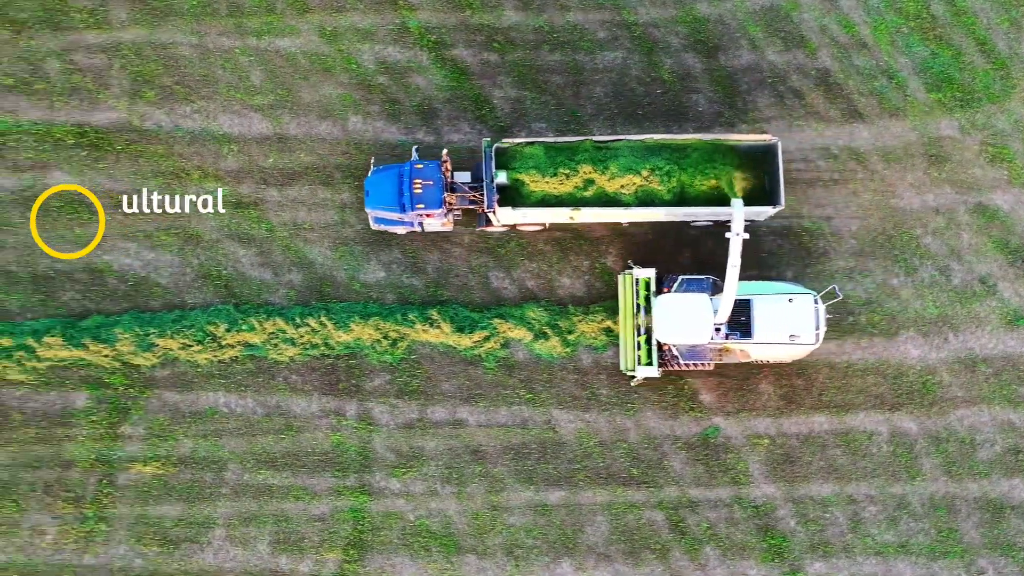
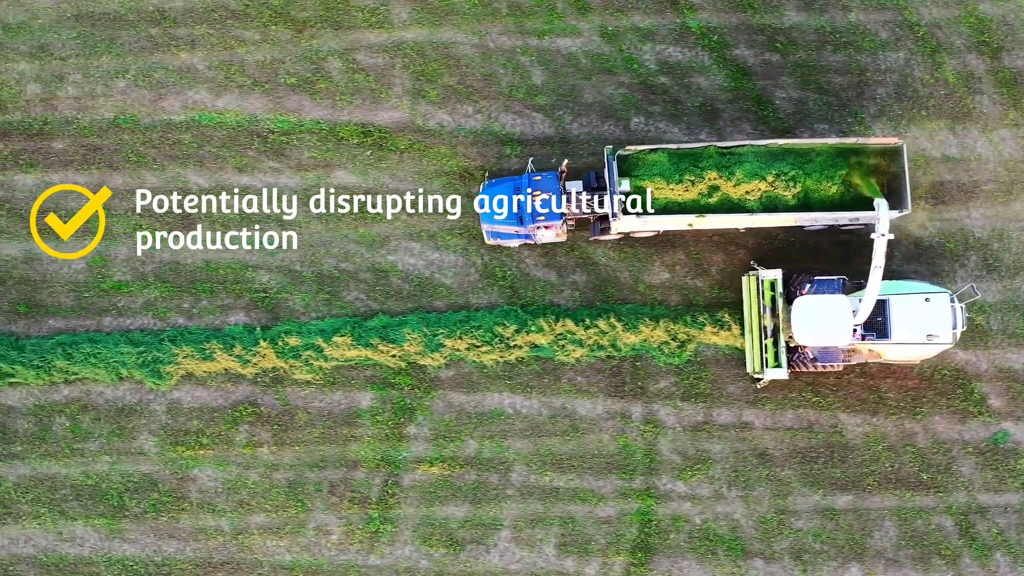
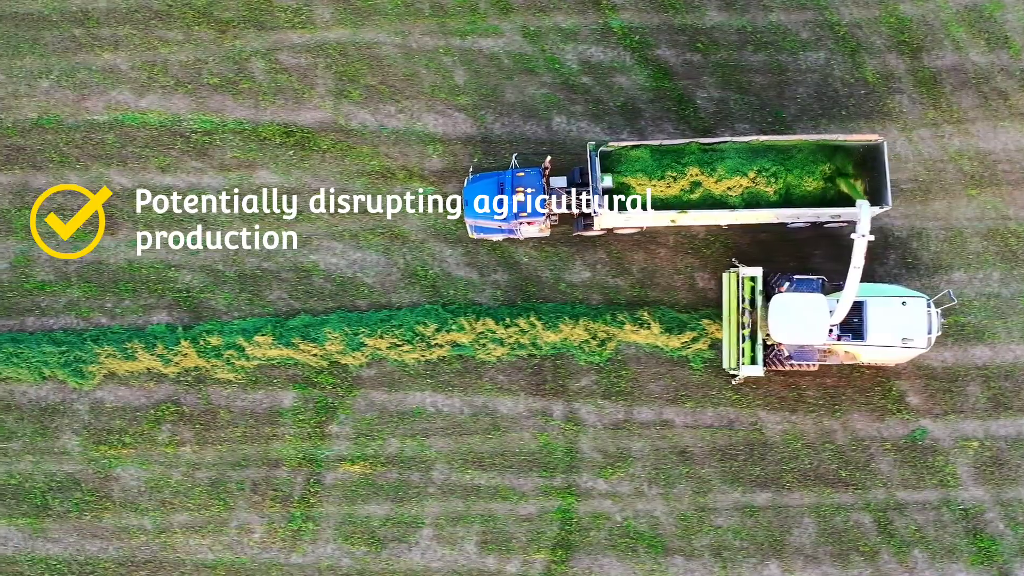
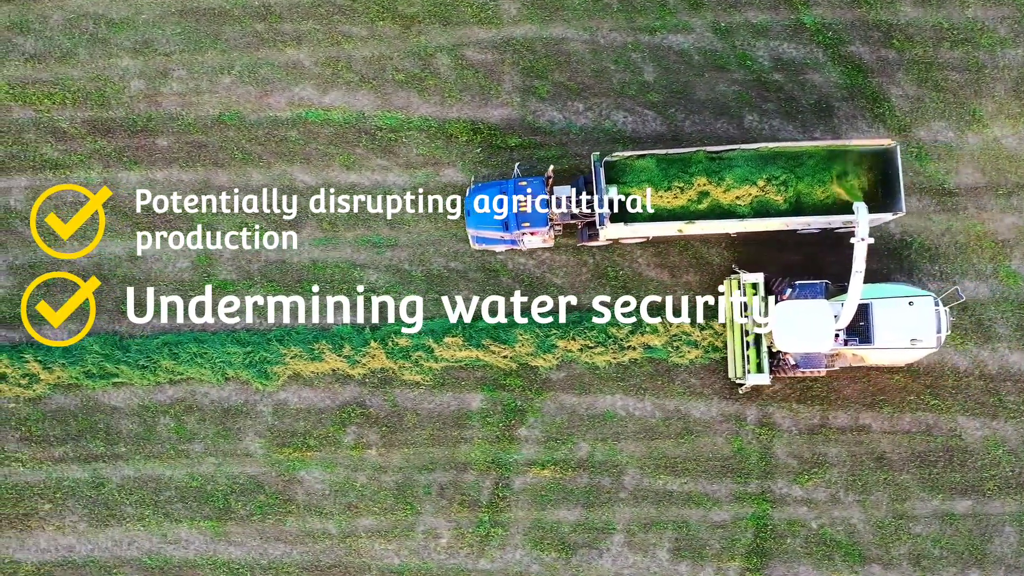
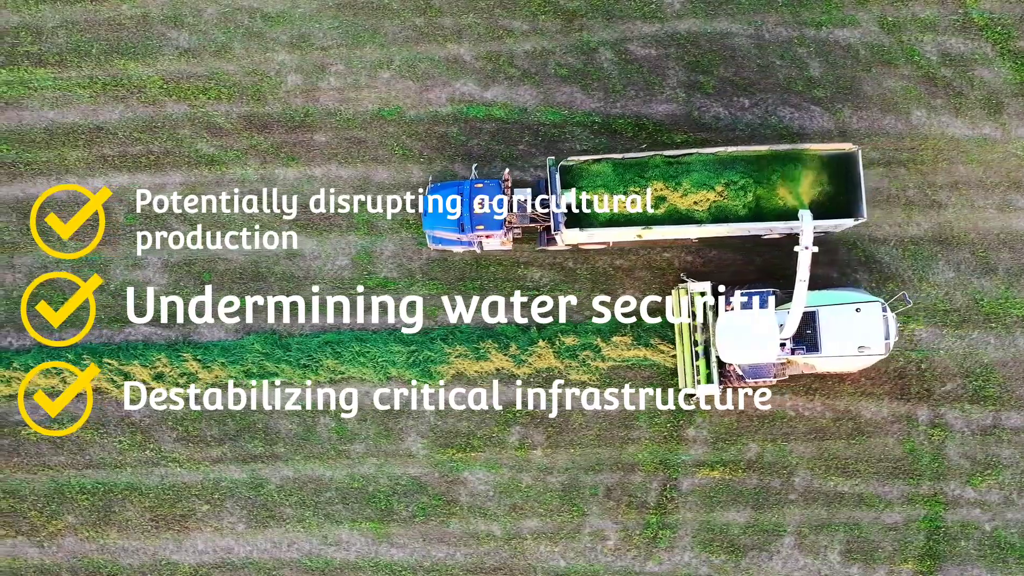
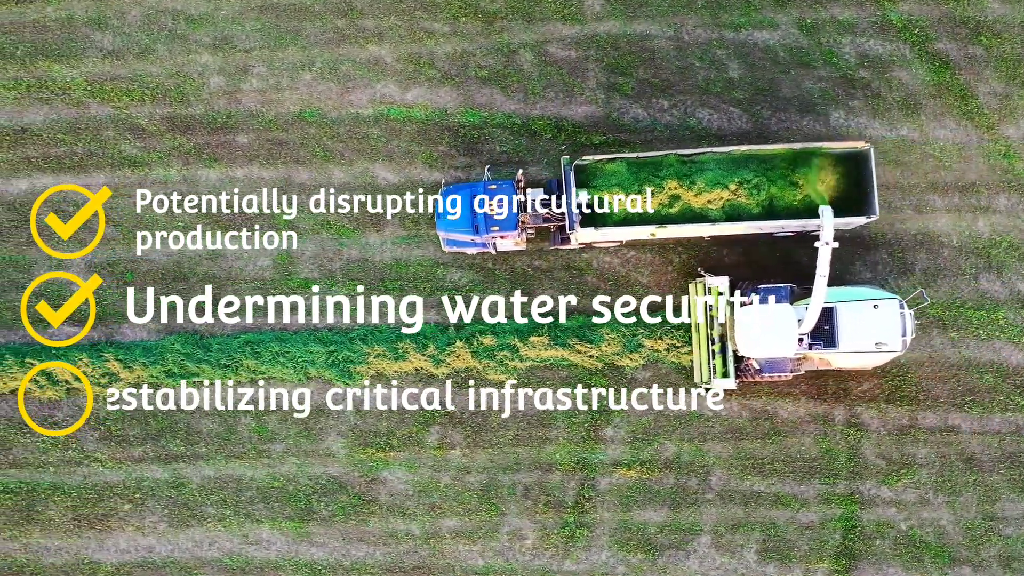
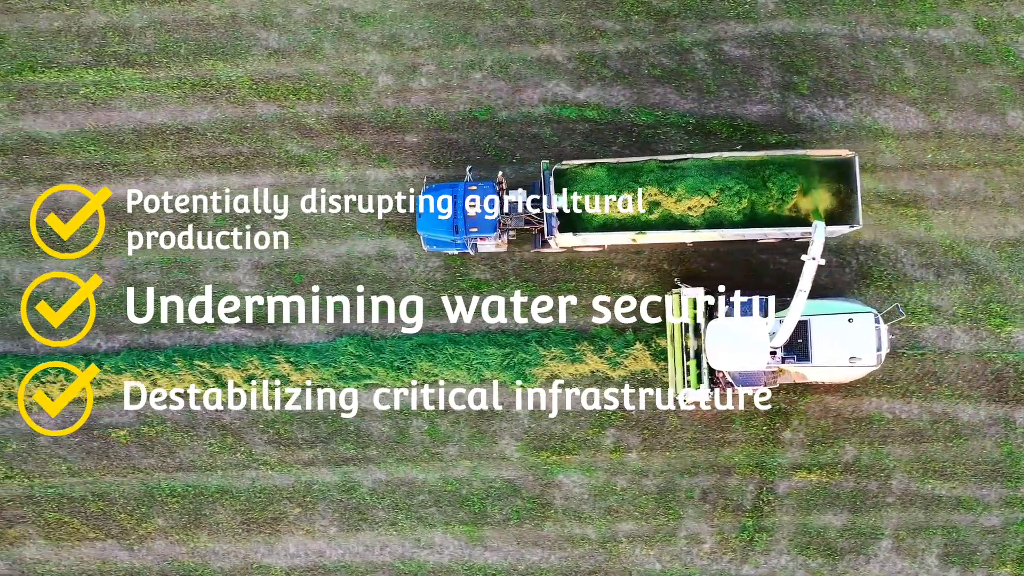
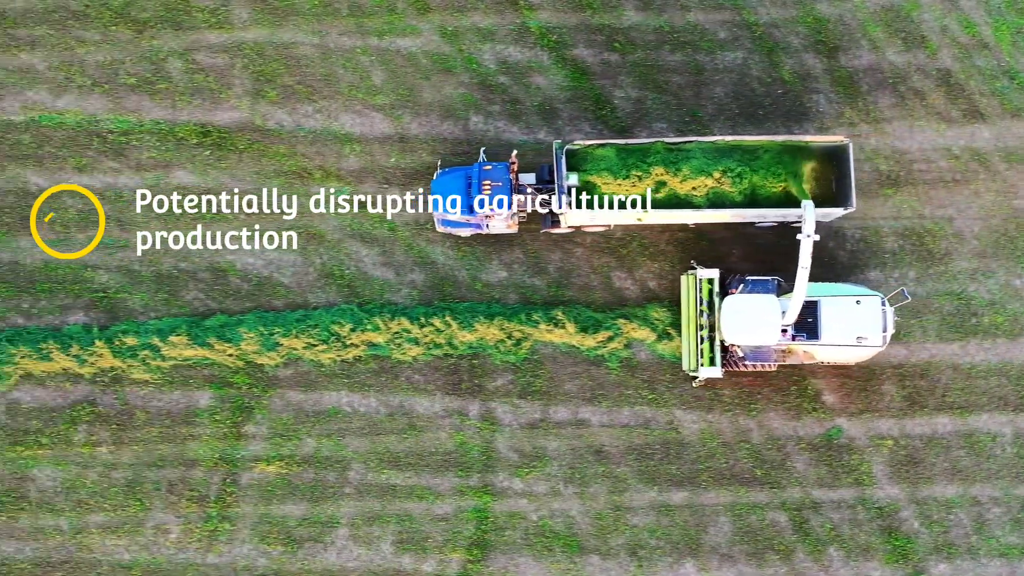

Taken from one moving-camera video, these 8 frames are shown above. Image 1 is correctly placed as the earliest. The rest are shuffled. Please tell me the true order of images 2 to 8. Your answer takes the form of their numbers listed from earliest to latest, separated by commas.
8, 3, 2, 4, 6, 5, 7
